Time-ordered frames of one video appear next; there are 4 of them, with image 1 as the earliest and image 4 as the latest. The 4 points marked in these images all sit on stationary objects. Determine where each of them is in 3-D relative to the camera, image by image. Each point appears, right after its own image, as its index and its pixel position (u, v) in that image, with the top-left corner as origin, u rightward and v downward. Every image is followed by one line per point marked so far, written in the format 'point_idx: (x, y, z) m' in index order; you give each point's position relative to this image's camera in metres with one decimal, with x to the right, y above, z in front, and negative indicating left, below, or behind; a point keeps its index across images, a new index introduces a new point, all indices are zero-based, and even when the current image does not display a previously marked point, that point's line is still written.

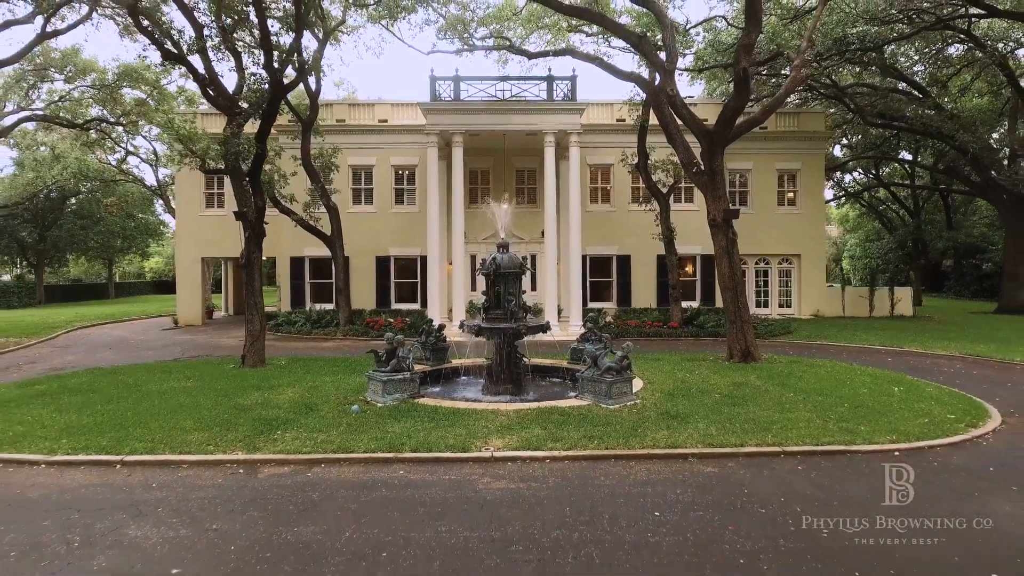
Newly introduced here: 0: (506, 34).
0: (-0.1, +7.0, +14.7) m
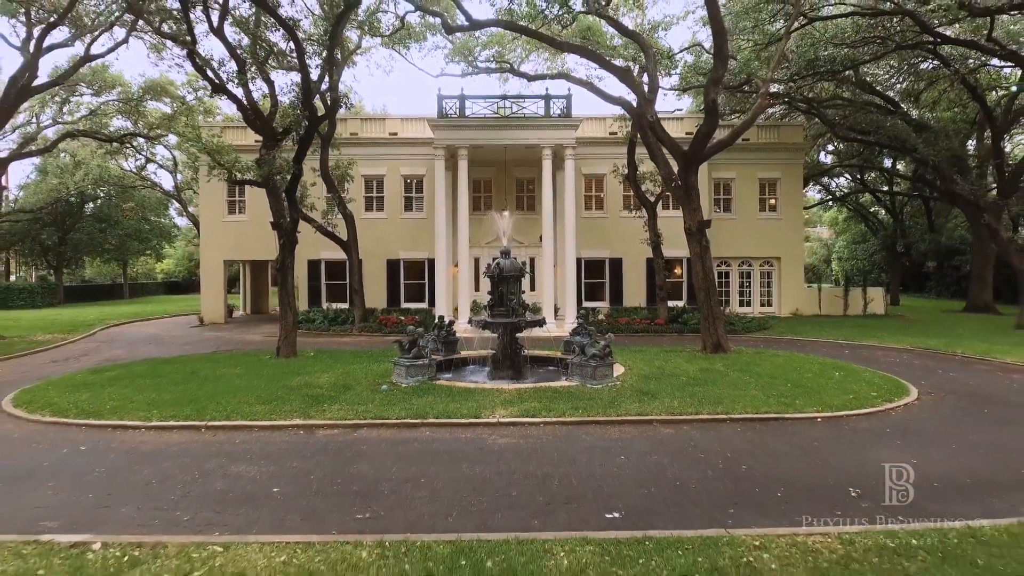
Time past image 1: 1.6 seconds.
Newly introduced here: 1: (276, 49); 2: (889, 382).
0: (-0.1, +7.0, +16.2) m
1: (-5.6, +5.7, +12.8) m
2: (+6.4, -1.6, +9.2) m
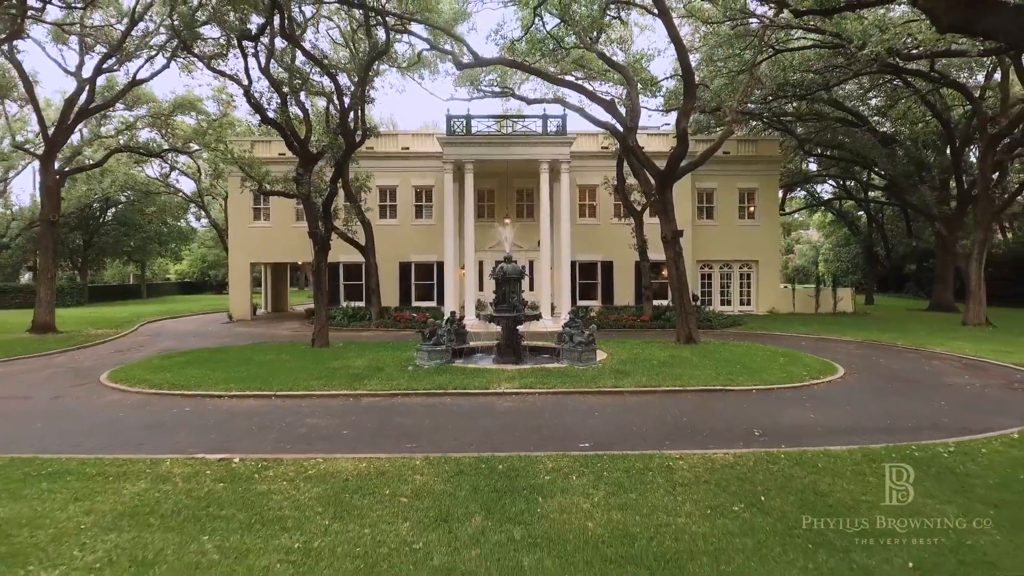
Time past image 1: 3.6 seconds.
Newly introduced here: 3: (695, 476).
0: (-0.1, +7.0, +18.2) m
1: (-5.5, +5.7, +14.9) m
2: (+6.4, -1.6, +11.2) m
3: (+1.9, -1.9, +5.5) m
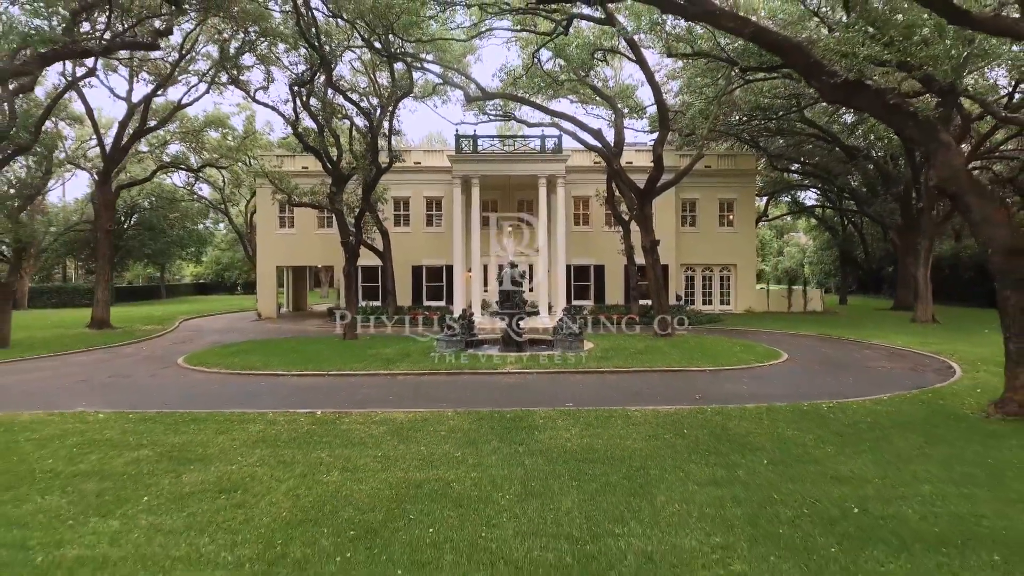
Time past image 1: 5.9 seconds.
0: (0.0, +6.9, +20.7) m
1: (-5.5, +5.6, +17.3) m
2: (+6.5, -1.6, +13.6) m
3: (+1.9, -1.9, +7.9) m
